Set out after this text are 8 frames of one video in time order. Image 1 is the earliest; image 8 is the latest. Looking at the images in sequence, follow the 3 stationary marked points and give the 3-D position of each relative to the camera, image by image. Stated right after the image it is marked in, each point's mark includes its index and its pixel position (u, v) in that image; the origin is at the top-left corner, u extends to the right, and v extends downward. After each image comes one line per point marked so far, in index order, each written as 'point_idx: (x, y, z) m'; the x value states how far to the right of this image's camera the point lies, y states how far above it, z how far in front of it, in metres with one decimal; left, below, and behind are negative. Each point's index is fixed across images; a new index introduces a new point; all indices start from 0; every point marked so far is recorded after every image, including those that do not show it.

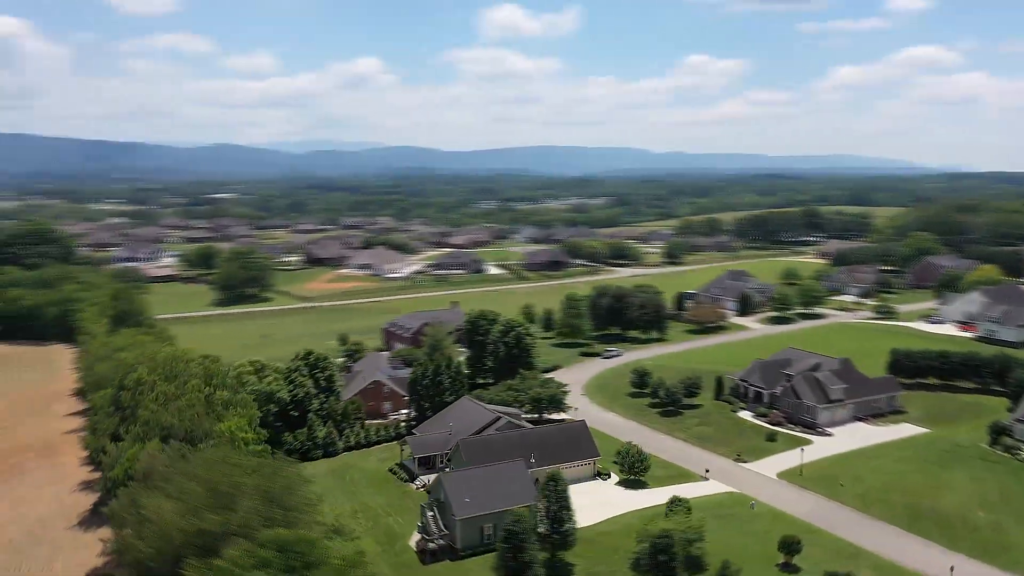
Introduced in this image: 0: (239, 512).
0: (-6.1, -5.3, +18.8) m
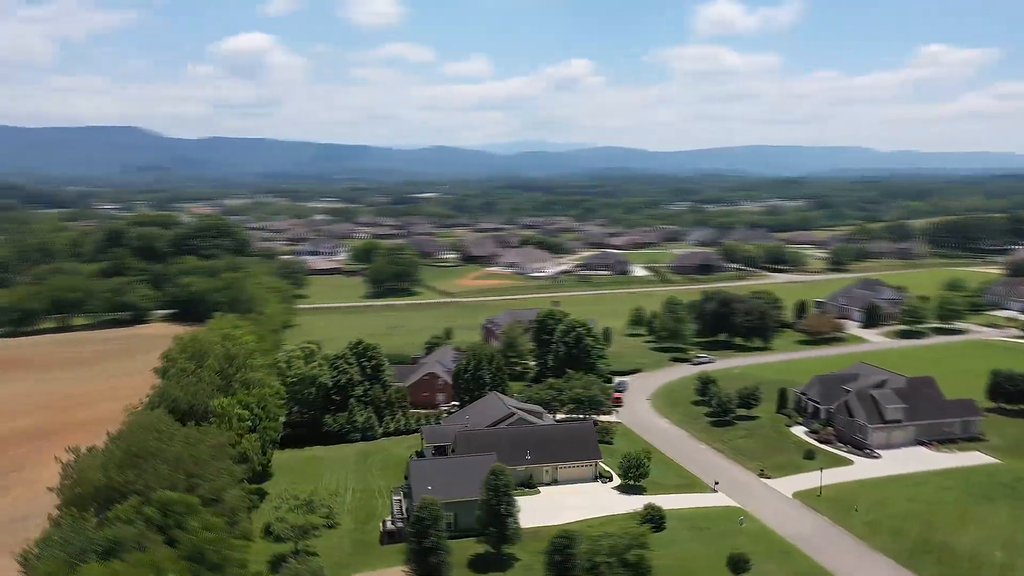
0: (-9.6, -4.9, +21.2) m
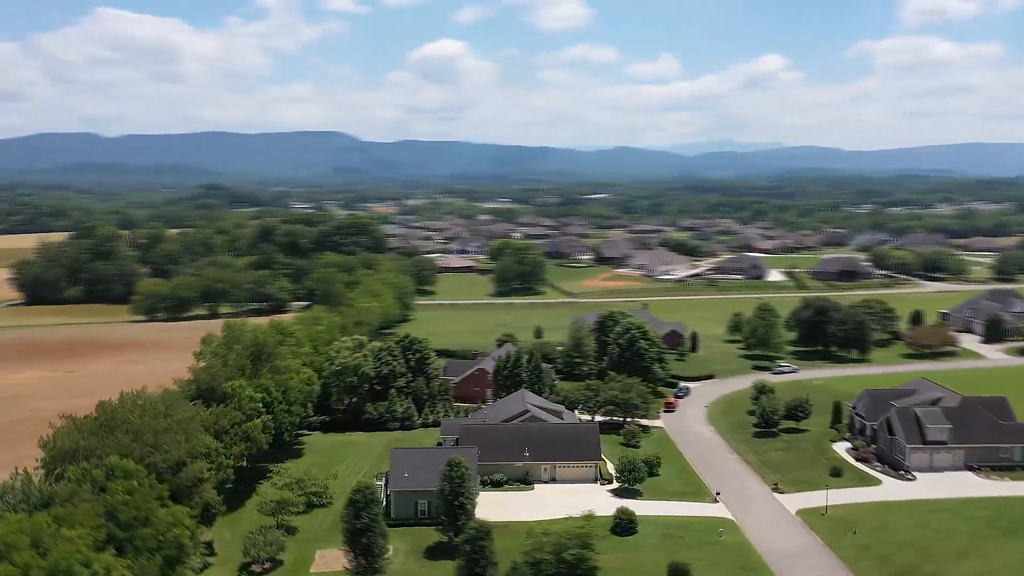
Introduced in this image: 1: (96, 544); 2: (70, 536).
0: (-12.2, -4.6, +24.1) m
1: (-10.2, -6.3, +19.8) m
2: (-10.6, -6.0, +19.4) m
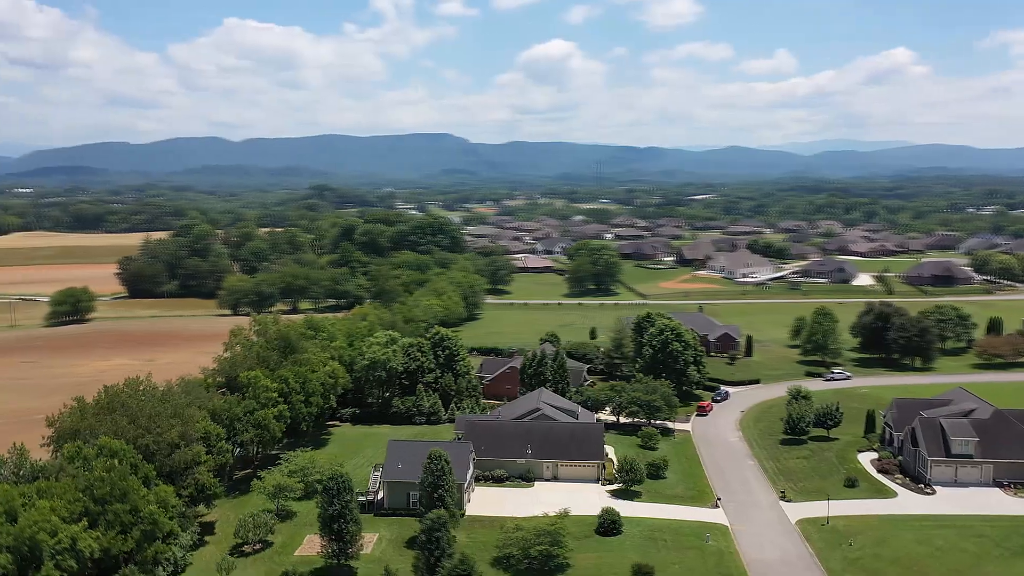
0: (-13.3, -4.4, +26.2) m
1: (-11.9, -6.1, +21.7) m
2: (-12.3, -5.8, +21.3) m
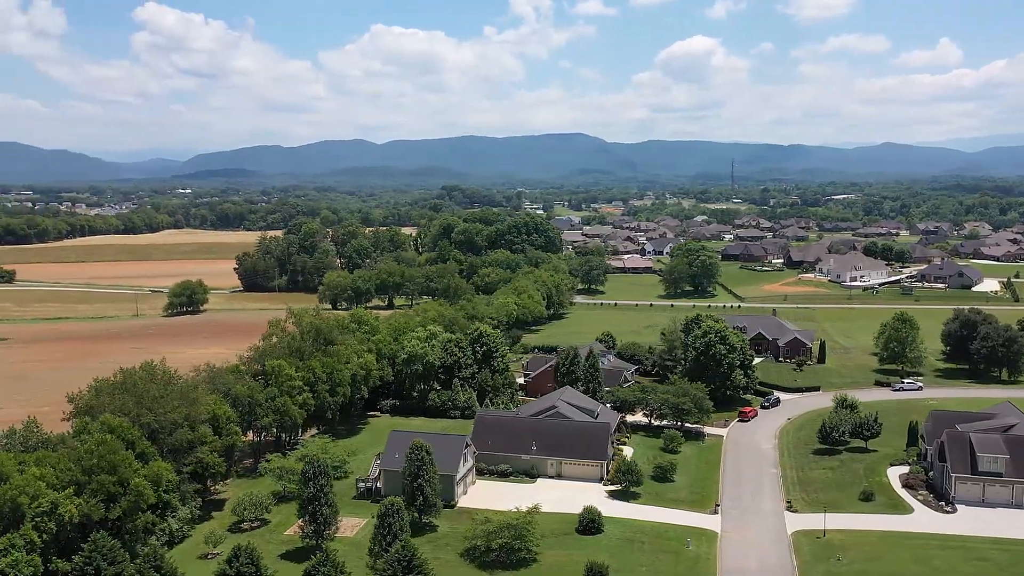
0: (-14.4, -4.2, +29.0) m
1: (-13.7, -5.9, +24.3) m
2: (-14.1, -5.6, +24.0) m
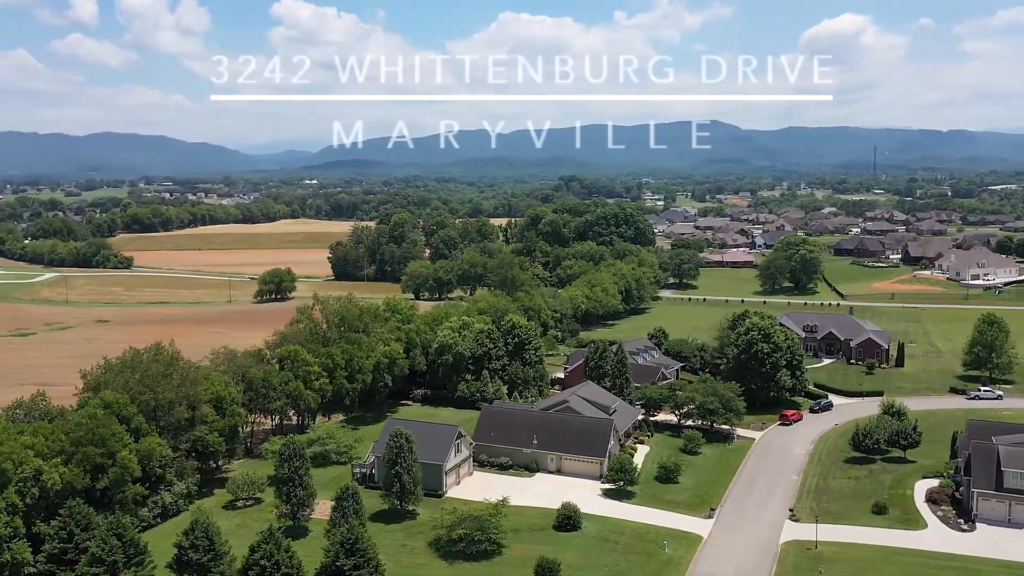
0: (-15.3, -3.7, +31.2) m
1: (-15.3, -5.4, +26.5) m
2: (-15.8, -5.1, +26.2) m
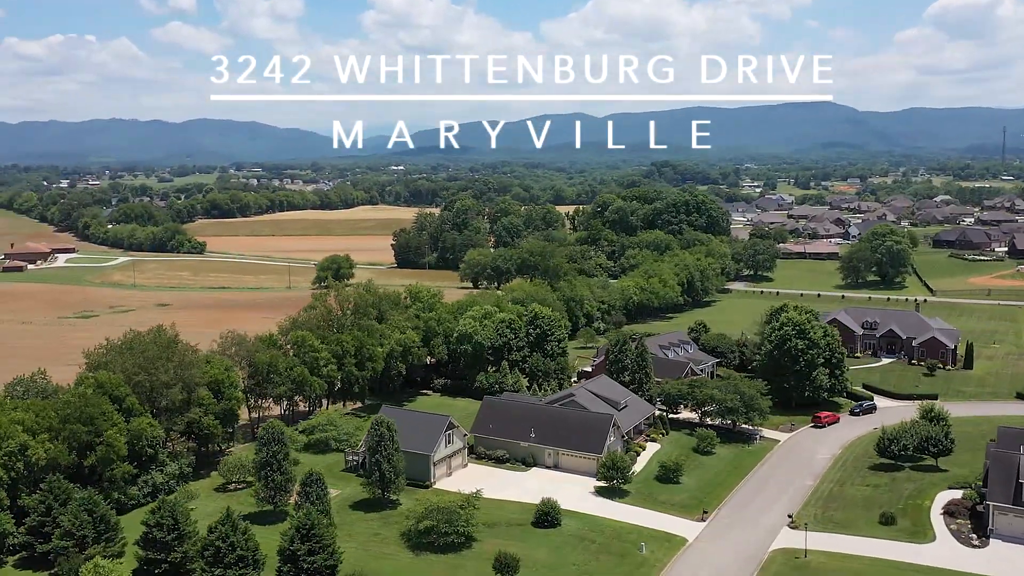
0: (-15.8, -3.1, +32.5) m
1: (-16.4, -4.9, +27.8) m
2: (-16.9, -4.6, +27.6) m
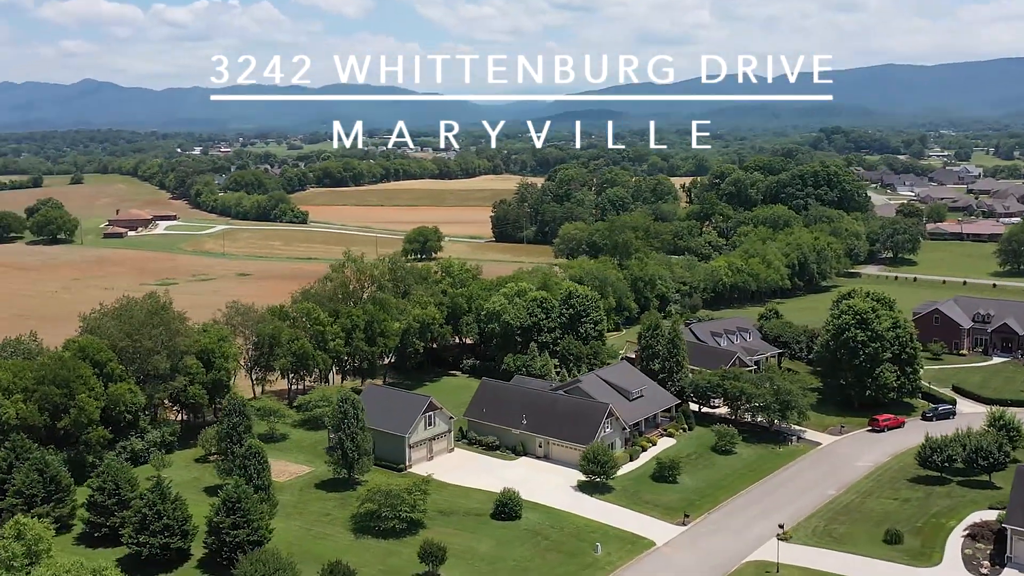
0: (-16.5, -1.8, +34.0) m
1: (-18.0, -3.8, +29.6) m
2: (-18.5, -3.4, +29.5) m
